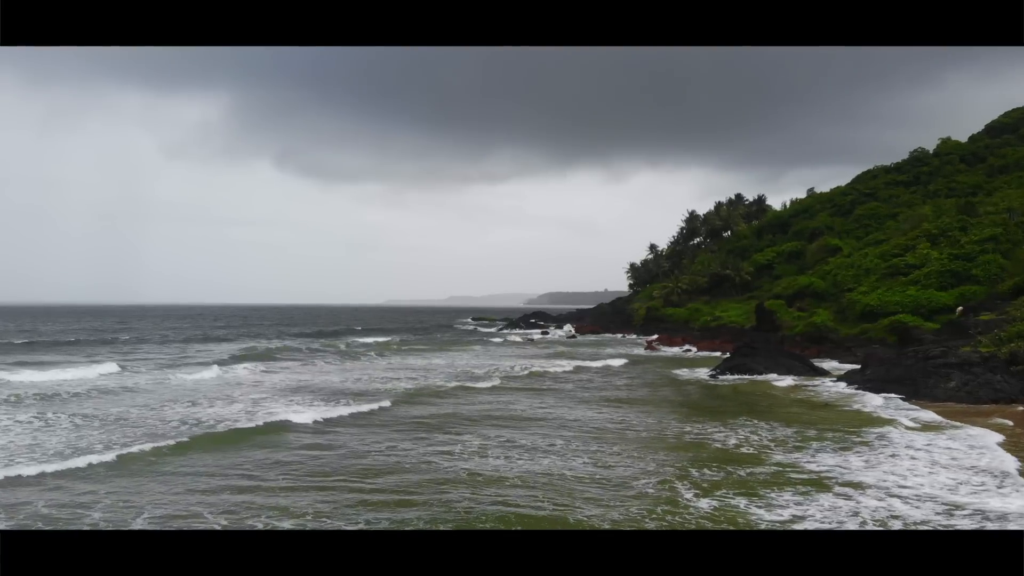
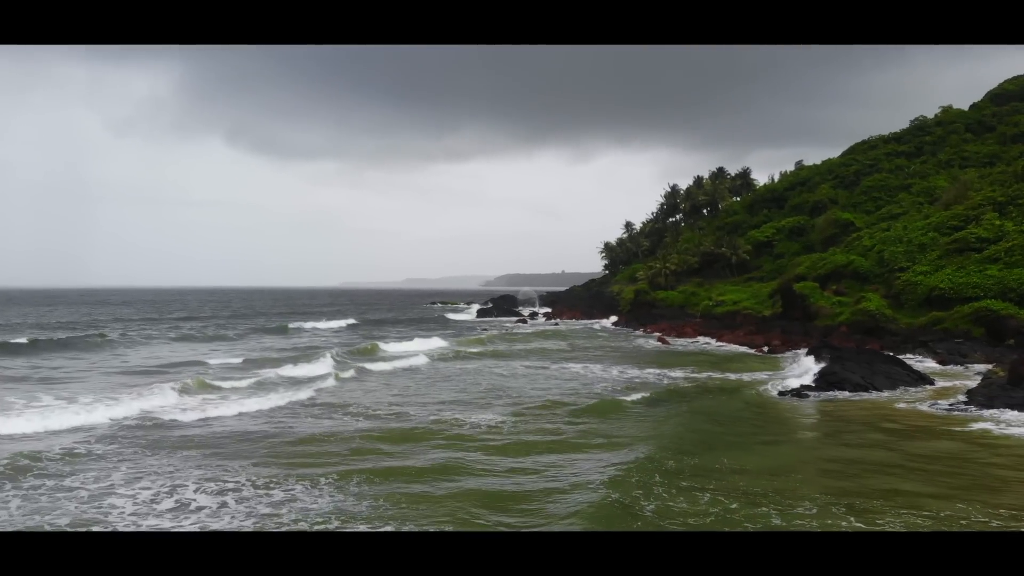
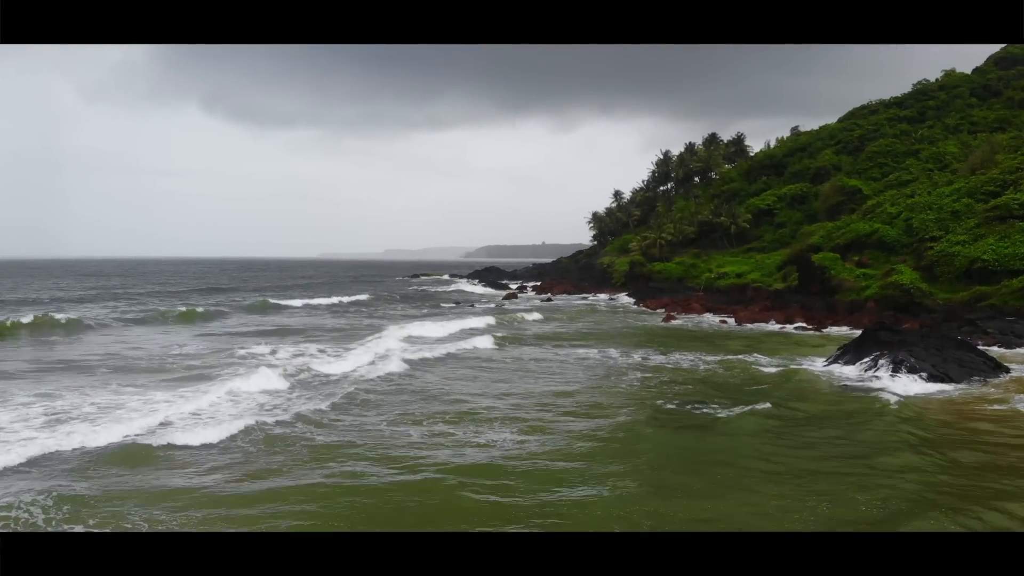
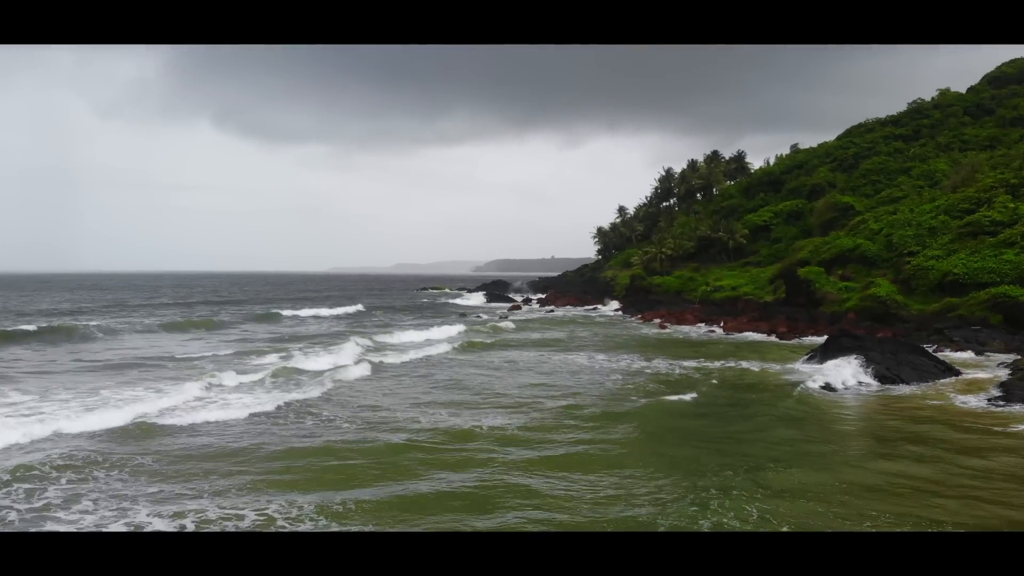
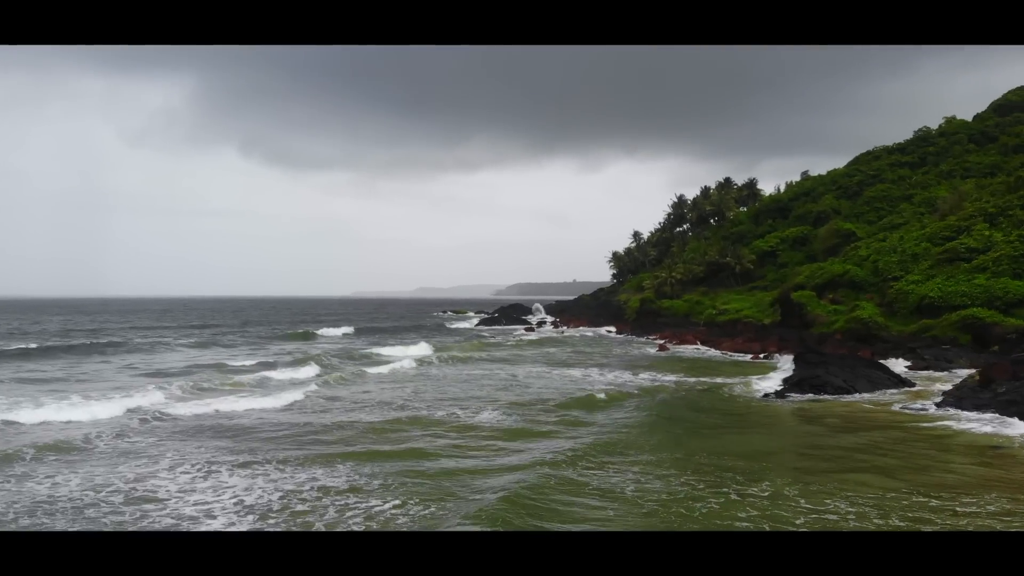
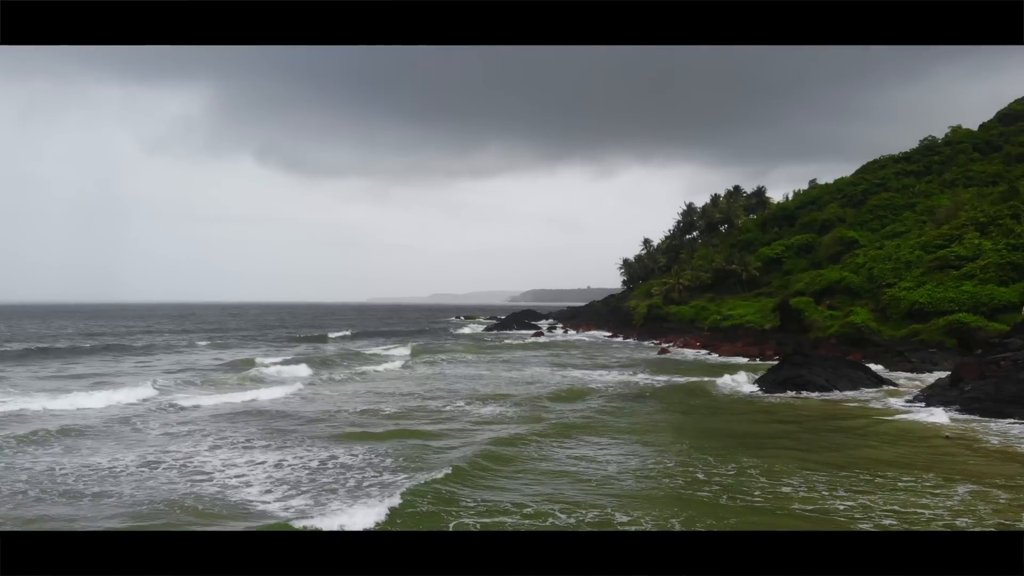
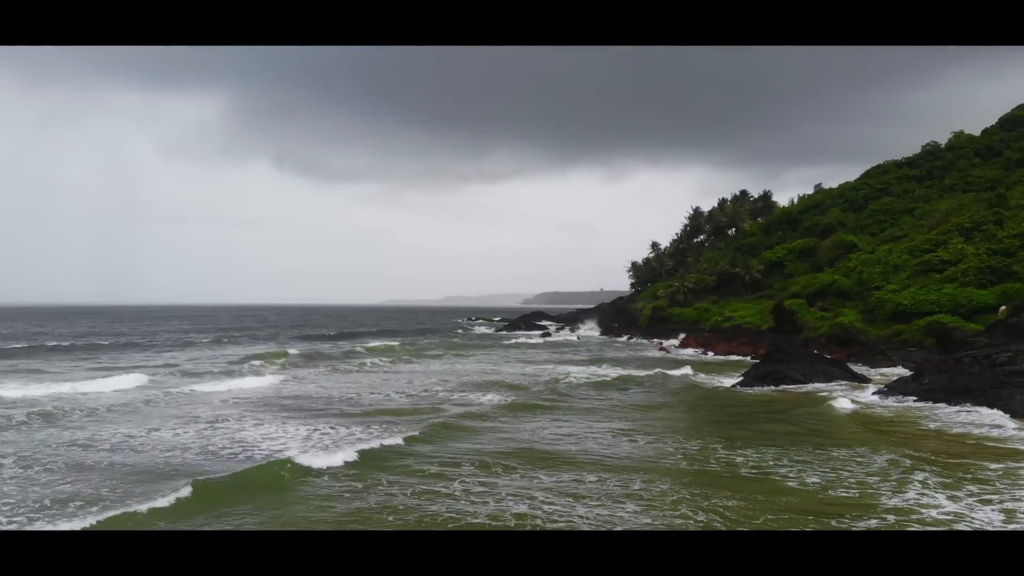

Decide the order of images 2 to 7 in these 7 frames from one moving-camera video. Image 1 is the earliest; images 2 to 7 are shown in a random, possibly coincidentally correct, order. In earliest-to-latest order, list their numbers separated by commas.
7, 6, 5, 2, 4, 3
